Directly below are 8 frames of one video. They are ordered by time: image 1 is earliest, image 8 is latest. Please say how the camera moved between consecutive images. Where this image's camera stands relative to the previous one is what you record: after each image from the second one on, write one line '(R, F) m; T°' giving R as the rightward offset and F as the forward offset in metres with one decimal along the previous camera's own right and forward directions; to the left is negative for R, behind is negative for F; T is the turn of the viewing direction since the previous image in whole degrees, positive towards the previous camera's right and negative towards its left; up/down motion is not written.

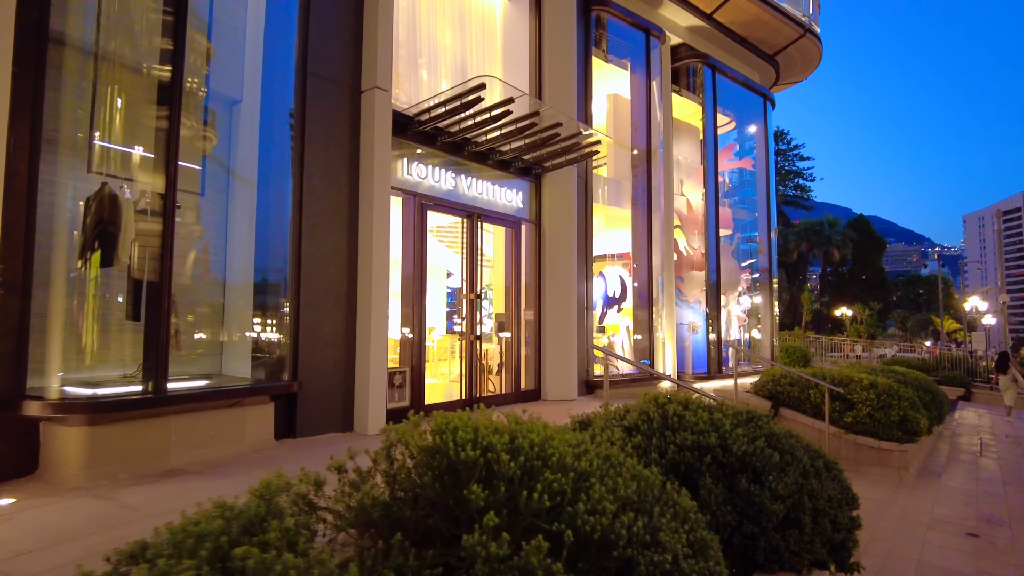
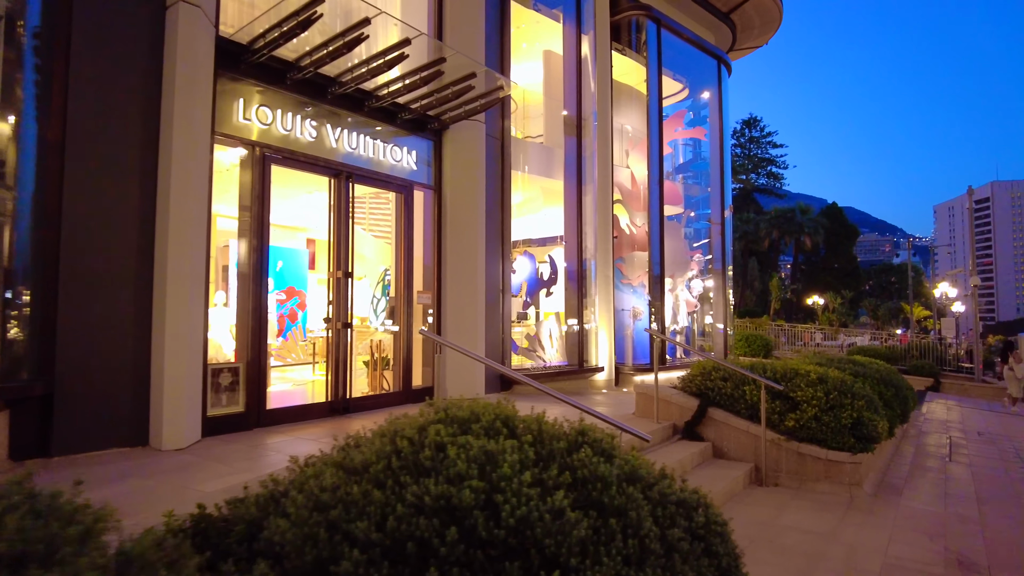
(+1.1, +1.7) m; +2°
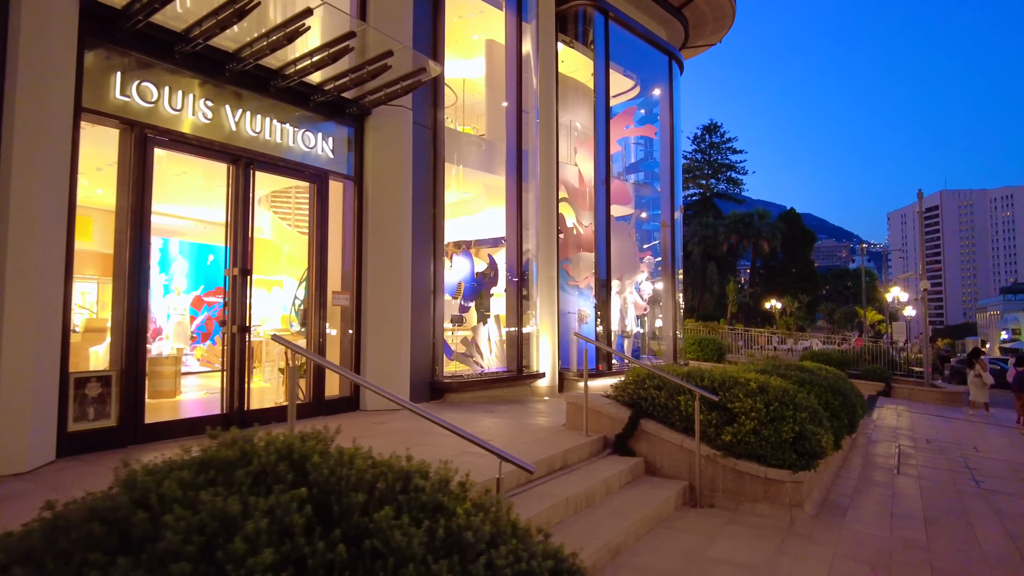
(+0.5, +0.7) m; +3°
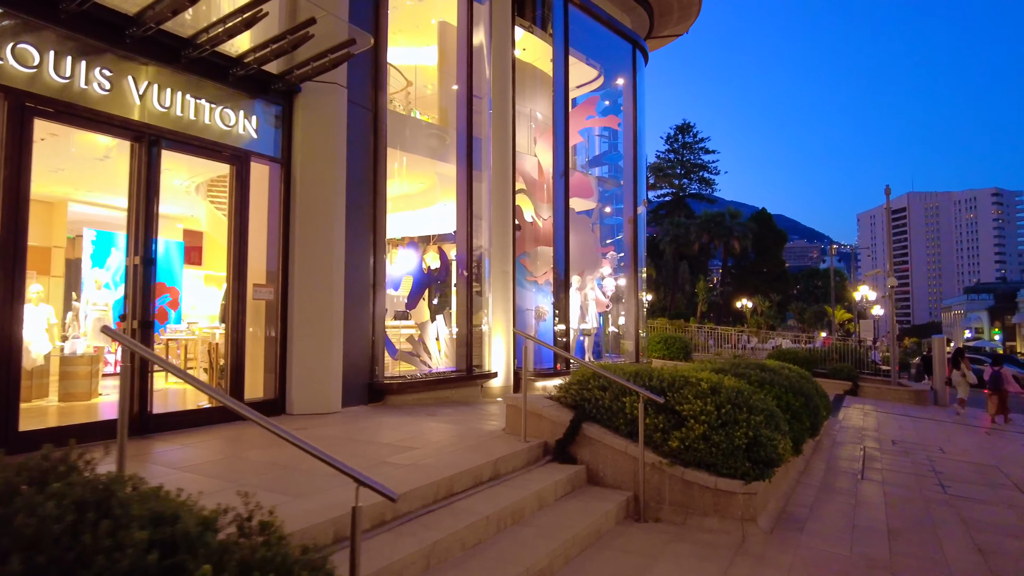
(+0.4, +0.6) m; +2°
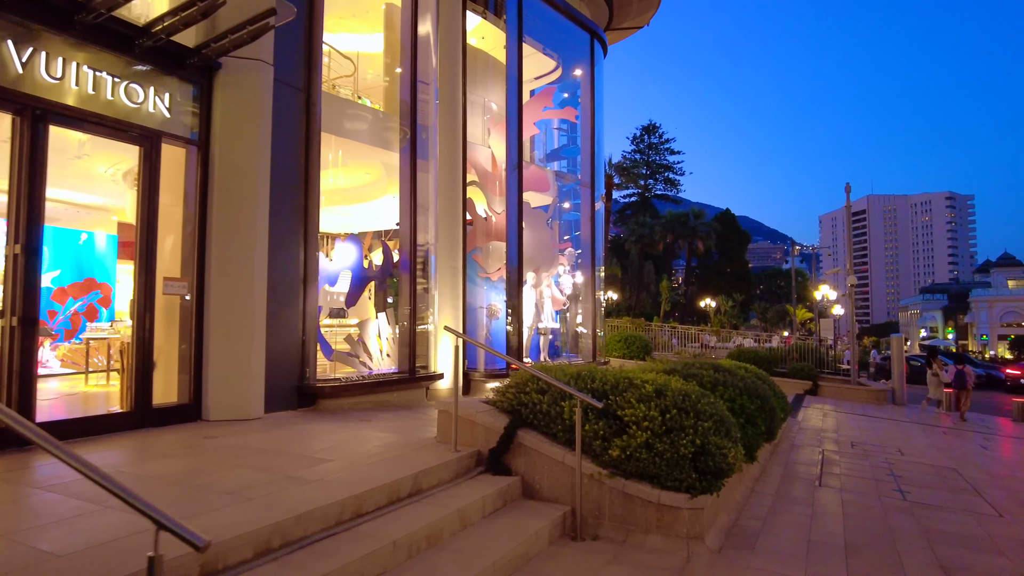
(+0.3, +0.5) m; +3°
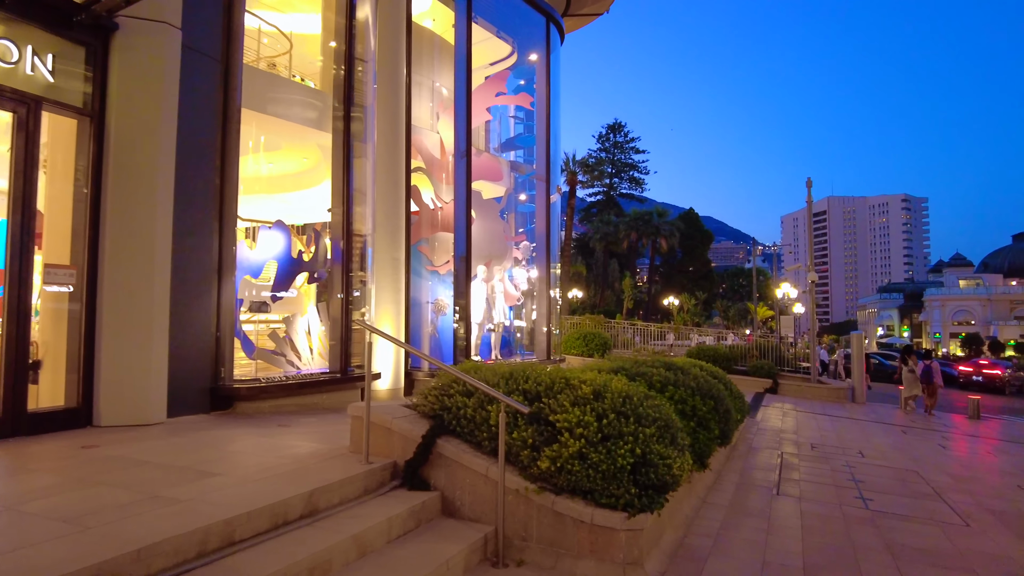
(+0.3, +0.6) m; +3°
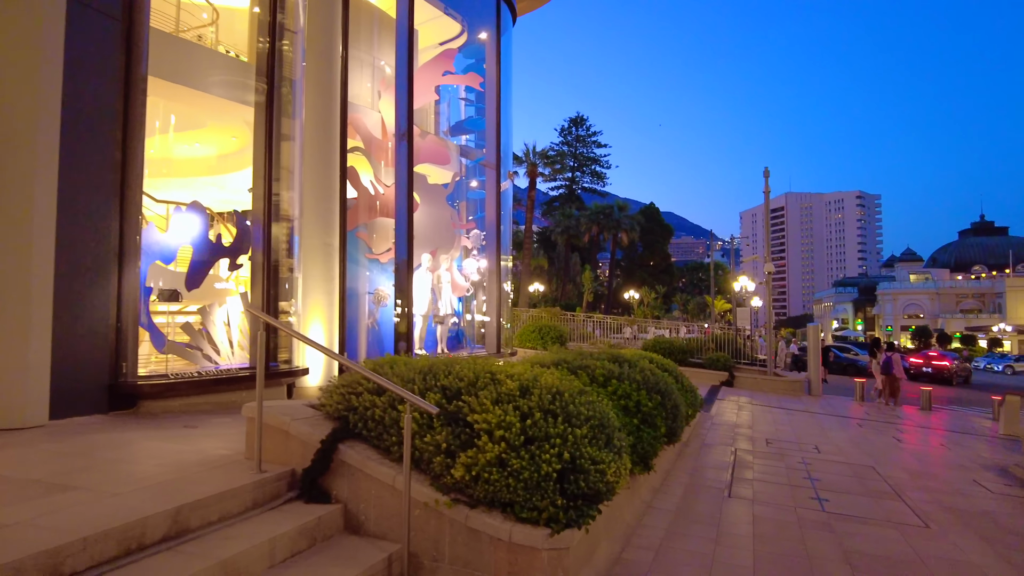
(+0.3, +0.6) m; +3°
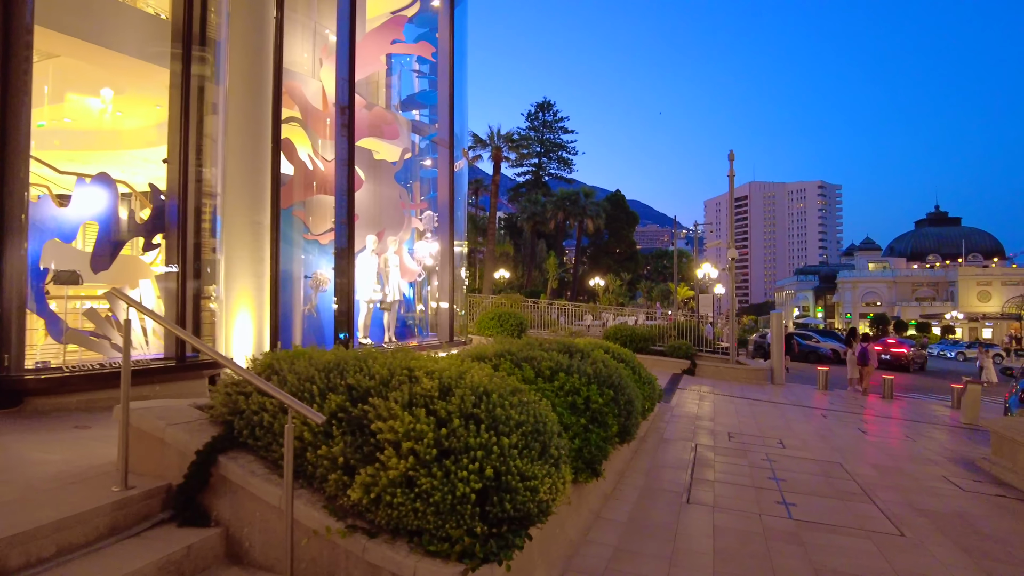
(+0.2, +0.6) m; +3°
